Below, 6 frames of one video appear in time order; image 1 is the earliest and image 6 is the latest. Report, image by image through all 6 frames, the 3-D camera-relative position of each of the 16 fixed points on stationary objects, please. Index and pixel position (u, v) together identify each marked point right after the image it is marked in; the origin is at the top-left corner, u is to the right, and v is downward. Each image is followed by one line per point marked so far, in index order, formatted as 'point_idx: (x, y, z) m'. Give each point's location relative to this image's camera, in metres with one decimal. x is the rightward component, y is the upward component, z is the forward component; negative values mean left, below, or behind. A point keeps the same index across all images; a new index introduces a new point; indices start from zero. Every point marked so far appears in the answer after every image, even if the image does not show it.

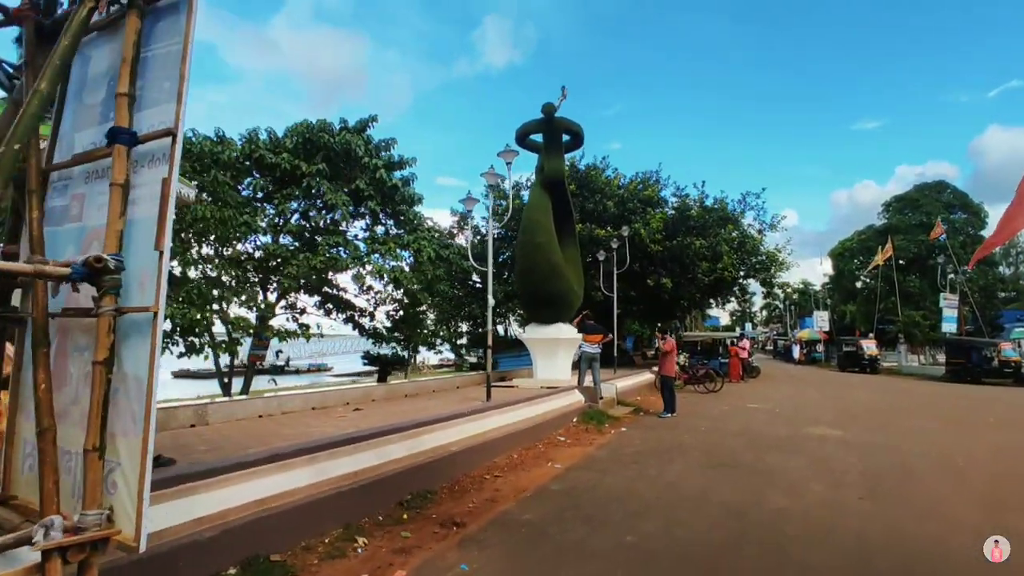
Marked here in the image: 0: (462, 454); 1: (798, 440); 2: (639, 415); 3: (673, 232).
0: (-0.4, -1.3, +5.0) m
1: (+3.0, -1.6, +7.0) m
2: (+1.6, -1.6, +8.5) m
3: (+4.2, +1.5, +17.4) m
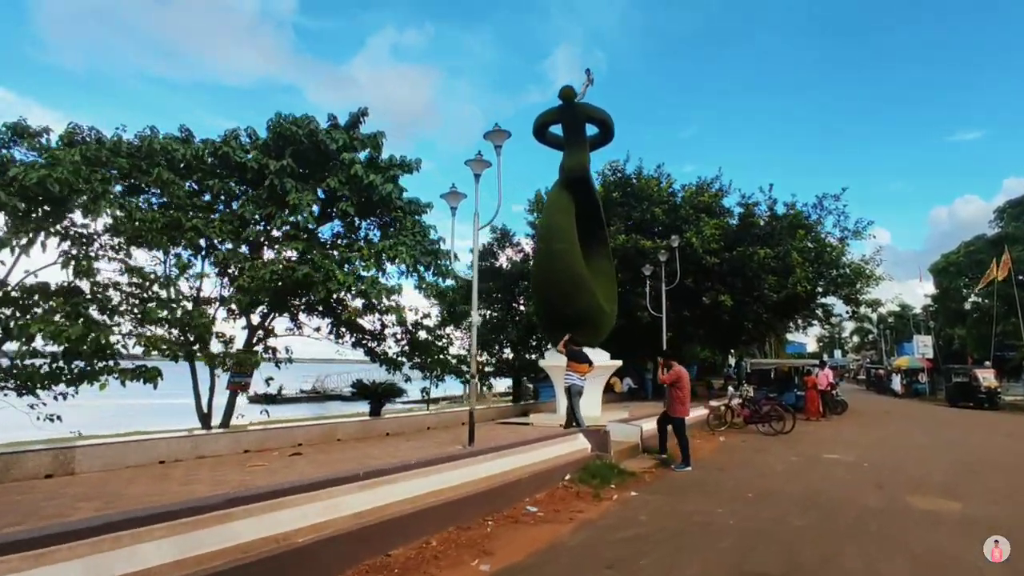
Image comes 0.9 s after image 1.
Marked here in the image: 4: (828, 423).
0: (-0.9, -1.2, +3.1) m
1: (+2.7, -1.6, +4.7) m
2: (+1.5, -1.7, +6.4) m
3: (+5.1, +1.1, +15.0) m
4: (+5.9, -2.6, +12.4) m
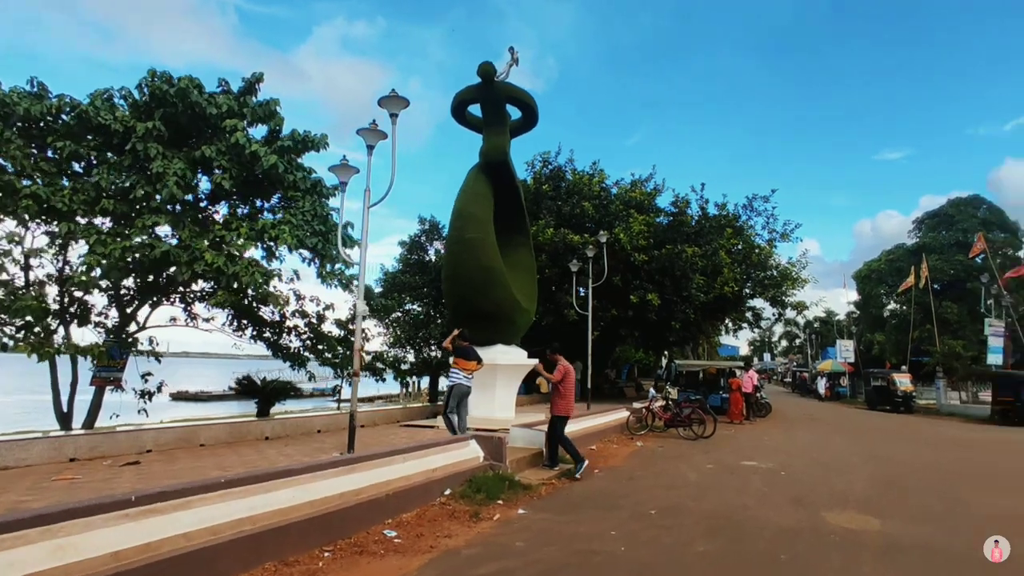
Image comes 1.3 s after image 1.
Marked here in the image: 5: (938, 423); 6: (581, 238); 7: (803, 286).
0: (-1.6, -1.1, +2.2) m
1: (+1.8, -1.6, +4.1) m
2: (+0.5, -1.7, +5.7) m
3: (+3.4, +1.1, +14.6) m
4: (+4.4, -2.6, +12.1) m
5: (+11.7, -3.7, +18.4) m
6: (+1.4, +1.0, +13.8) m
7: (+7.1, +0.1, +16.0) m
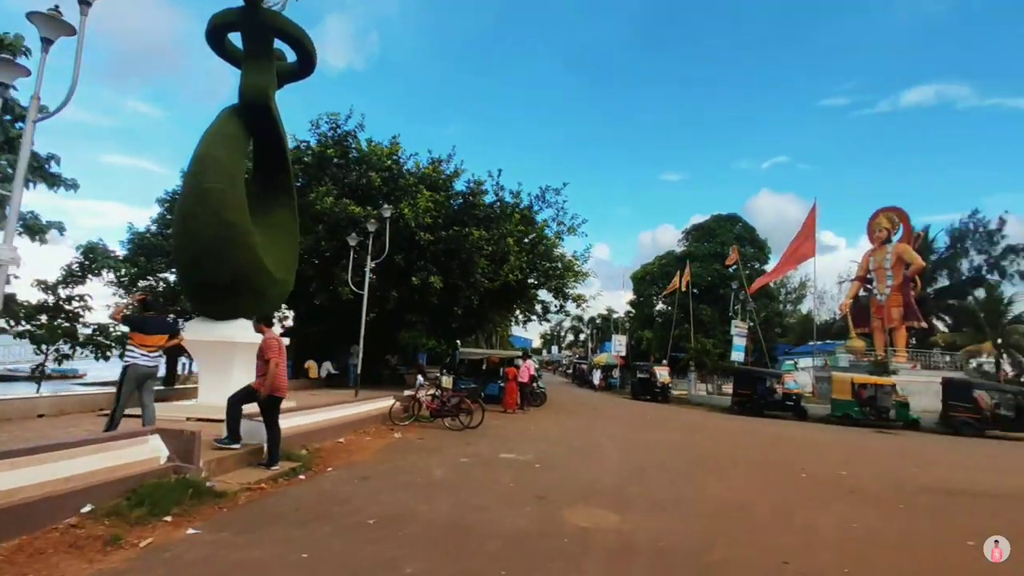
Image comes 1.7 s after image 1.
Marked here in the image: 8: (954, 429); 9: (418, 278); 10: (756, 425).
0: (-2.6, -0.8, +0.7) m
1: (+0.1, -1.4, +3.5) m
2: (-1.6, -1.4, +4.7) m
3: (-1.2, +1.4, +14.0) m
4: (+0.2, -2.3, +11.9) m
5: (+5.3, -3.8, +20.1) m
6: (-2.9, +1.5, +12.7) m
7: (+1.8, +0.2, +16.5) m
8: (+12.5, -4.0, +18.7) m
9: (-1.9, +0.2, +13.2) m
10: (+6.3, -3.6, +17.1) m
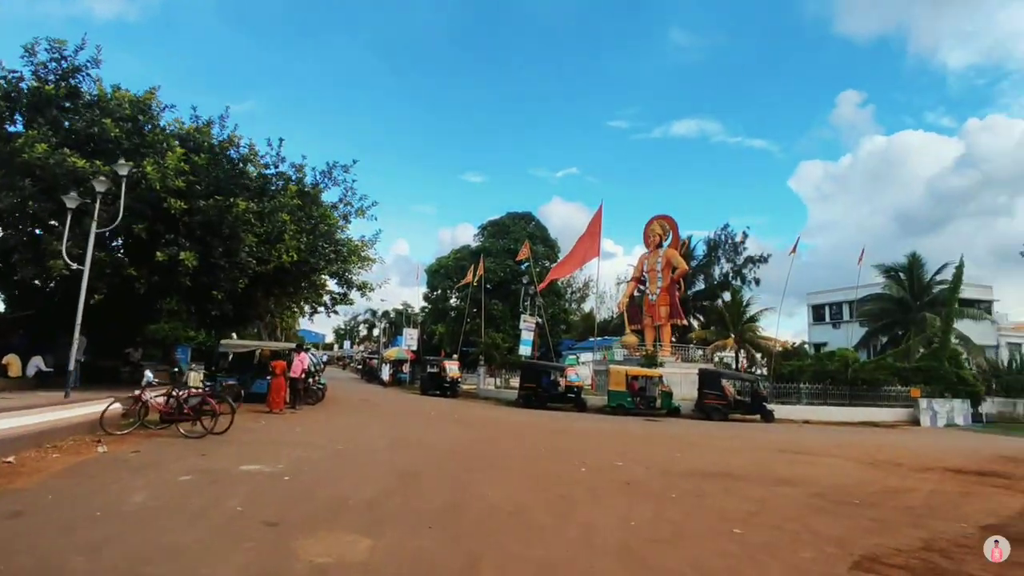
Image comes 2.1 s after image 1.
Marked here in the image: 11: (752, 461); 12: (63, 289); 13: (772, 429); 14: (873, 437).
0: (-2.8, -0.5, -1.0) m
1: (-1.1, -1.2, +2.5) m
2: (-3.1, -1.1, +3.0) m
3: (-5.4, +1.8, +12.0) m
4: (-3.5, -2.1, +10.5) m
5: (-1.1, -3.6, +19.8) m
6: (-6.6, +1.9, +10.3) m
7: (-3.3, +0.5, +15.3) m
8: (+6.1, -4.0, +20.7) m
9: (-5.8, +0.6, +11.0) m
10: (+0.7, -3.4, +17.2) m
11: (+4.0, -2.8, +10.9) m
12: (-7.9, -0.2, +11.6) m
13: (+7.4, -4.0, +18.6) m
14: (+9.9, -4.1, +18.0) m
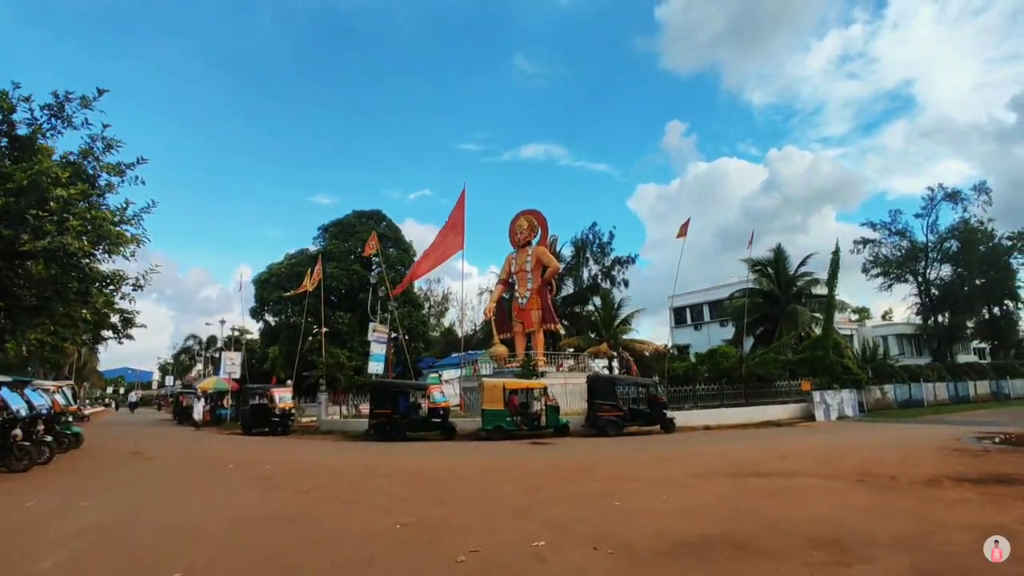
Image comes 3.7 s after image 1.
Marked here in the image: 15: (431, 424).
0: (-1.9, +0.2, -5.8) m
1: (-0.9, -0.6, -2.0) m
2: (-3.0, -0.6, -1.9) m
3: (-7.3, +1.9, +6.4) m
4: (-5.0, -1.8, +5.2) m
5: (-4.6, -3.6, +14.8) m
6: (-8.1, +2.0, +4.5) m
7: (-5.9, +0.6, +10.1) m
8: (+2.3, -3.7, +17.2) m
9: (-7.4, +0.7, +5.4) m
10: (-2.2, -3.2, +12.7) m
11: (+2.3, -2.3, +7.3) m
12: (-9.5, -0.1, +5.4) m
13: (+4.0, -3.6, +15.5) m
14: (+6.5, -3.5, +15.5) m
15: (-2.1, -3.6, +17.7) m
